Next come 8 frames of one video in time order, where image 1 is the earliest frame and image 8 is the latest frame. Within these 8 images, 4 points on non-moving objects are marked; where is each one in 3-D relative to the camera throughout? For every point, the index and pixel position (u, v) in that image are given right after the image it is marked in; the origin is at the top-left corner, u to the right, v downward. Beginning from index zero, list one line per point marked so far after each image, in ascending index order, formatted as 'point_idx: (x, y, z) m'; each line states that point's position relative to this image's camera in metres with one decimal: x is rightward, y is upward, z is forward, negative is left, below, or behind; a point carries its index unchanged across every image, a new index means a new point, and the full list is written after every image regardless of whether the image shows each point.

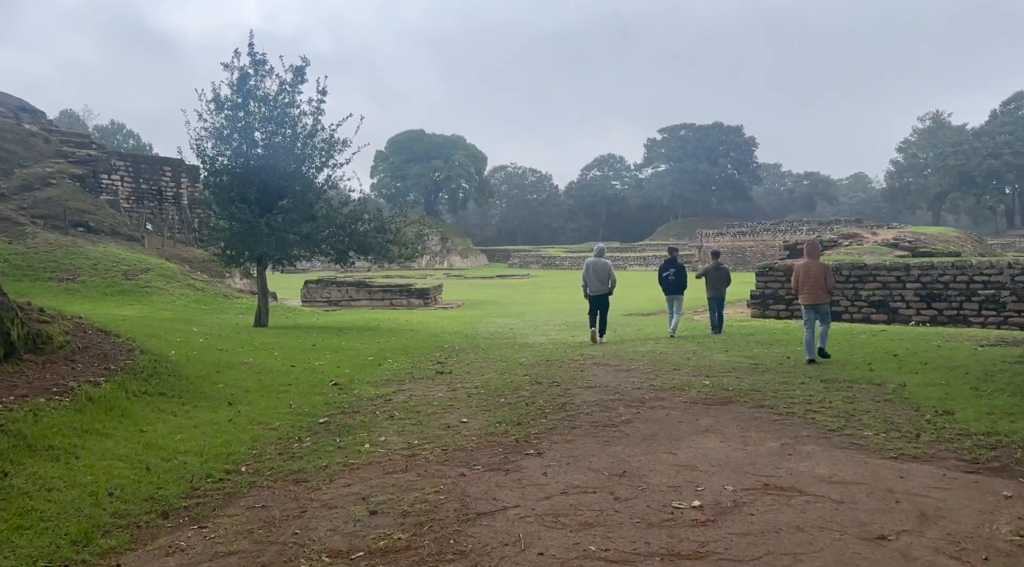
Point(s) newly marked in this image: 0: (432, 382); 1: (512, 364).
0: (-0.8, -1.0, +7.5) m
1: (0.0, -0.9, +8.6) m
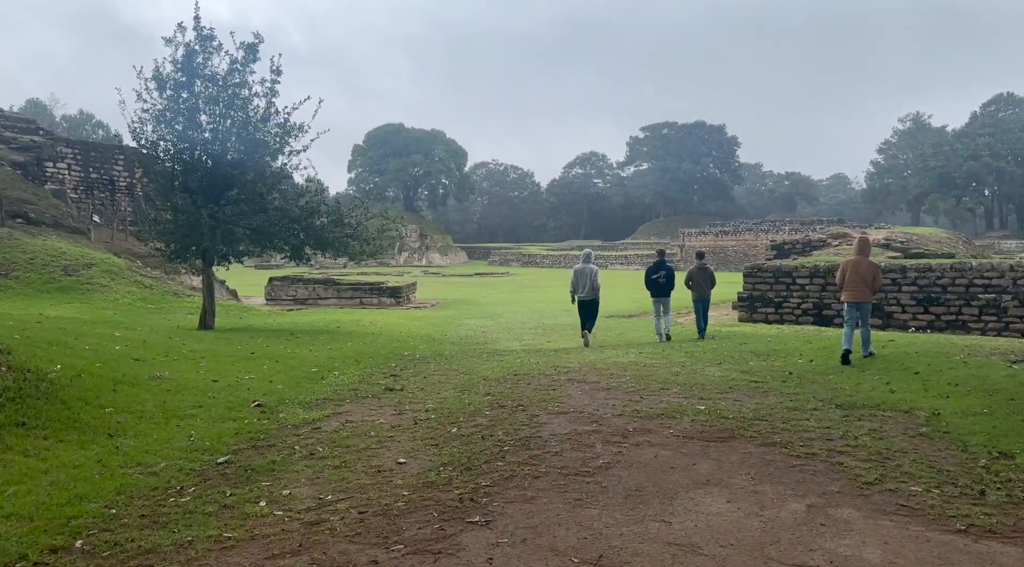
0: (-1.2, -1.0, +6.4) m
1: (-0.4, -0.9, +7.4) m
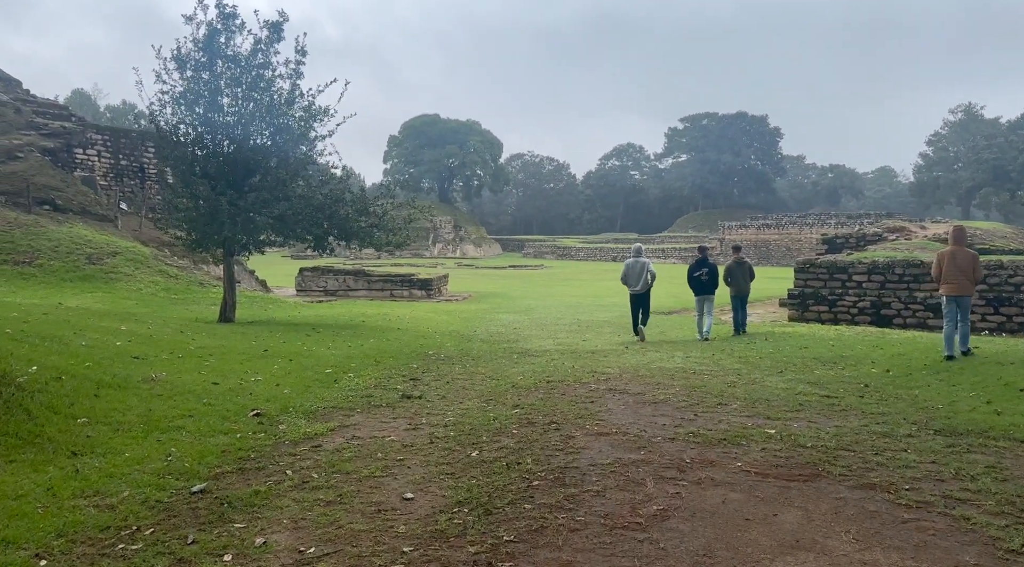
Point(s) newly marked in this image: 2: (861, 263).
0: (-0.9, -1.0, +5.6) m
1: (-0.1, -0.9, +6.6) m
2: (+5.3, +0.3, +11.7) m
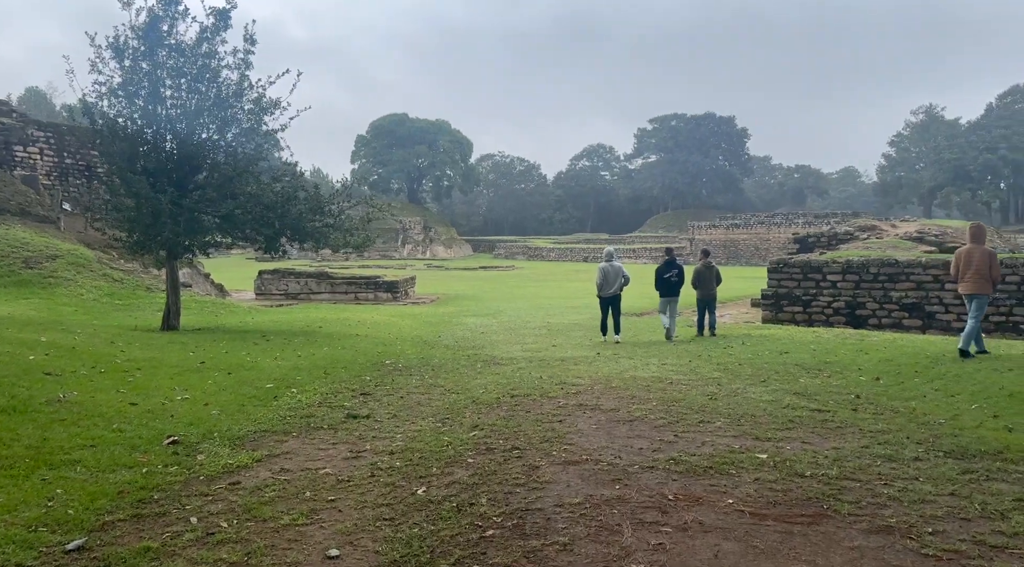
0: (-1.2, -1.0, +4.9) m
1: (-0.4, -0.9, +6.0) m
2: (+4.8, +0.3, +11.3) m
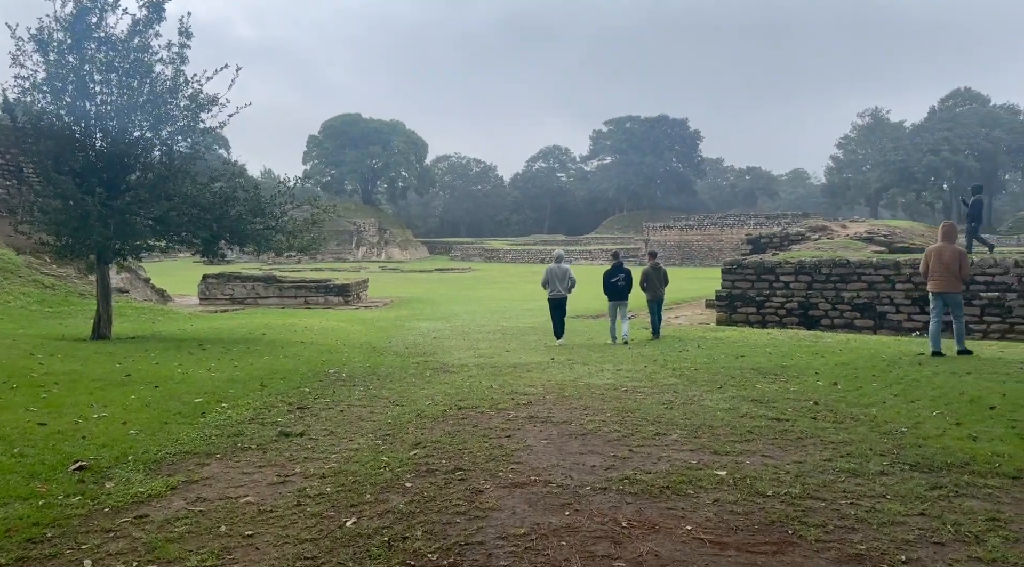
0: (-1.5, -1.1, +4.5) m
1: (-0.8, -1.0, +5.6) m
2: (+4.1, +0.3, +11.2) m
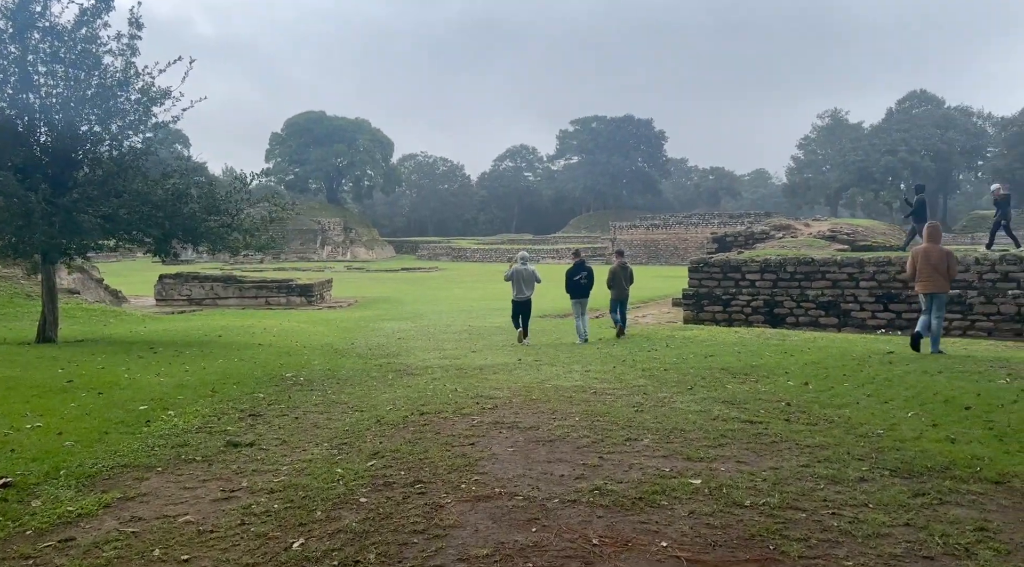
0: (-1.7, -1.1, +4.2) m
1: (-1.1, -1.0, +5.3) m
2: (+3.6, +0.3, +11.1) m
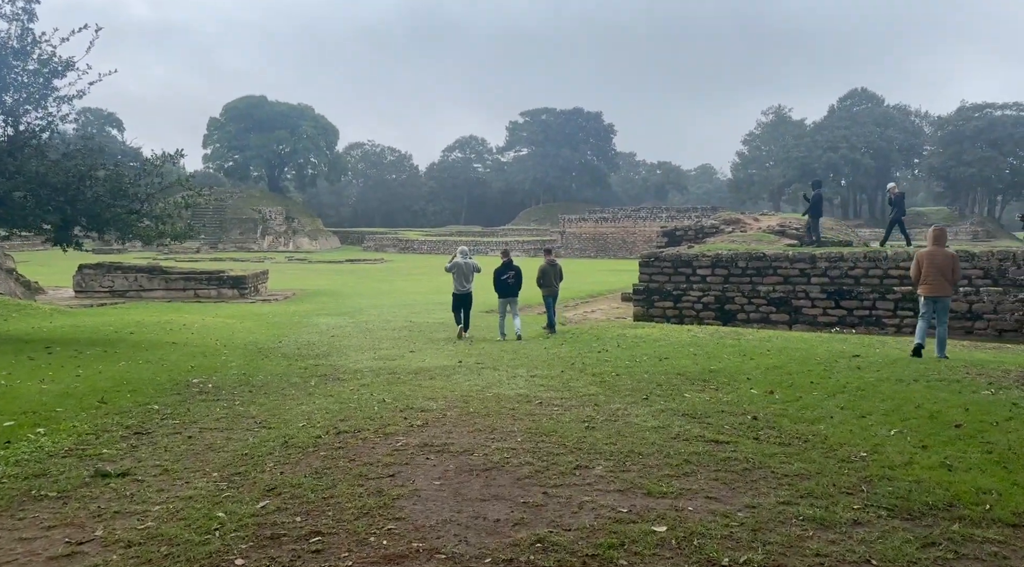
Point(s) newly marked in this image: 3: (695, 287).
0: (-2.1, -1.0, +3.4) m
1: (-1.5, -0.9, +4.5) m
2: (+2.8, +0.4, +10.6) m
3: (+2.7, -0.1, +10.7) m
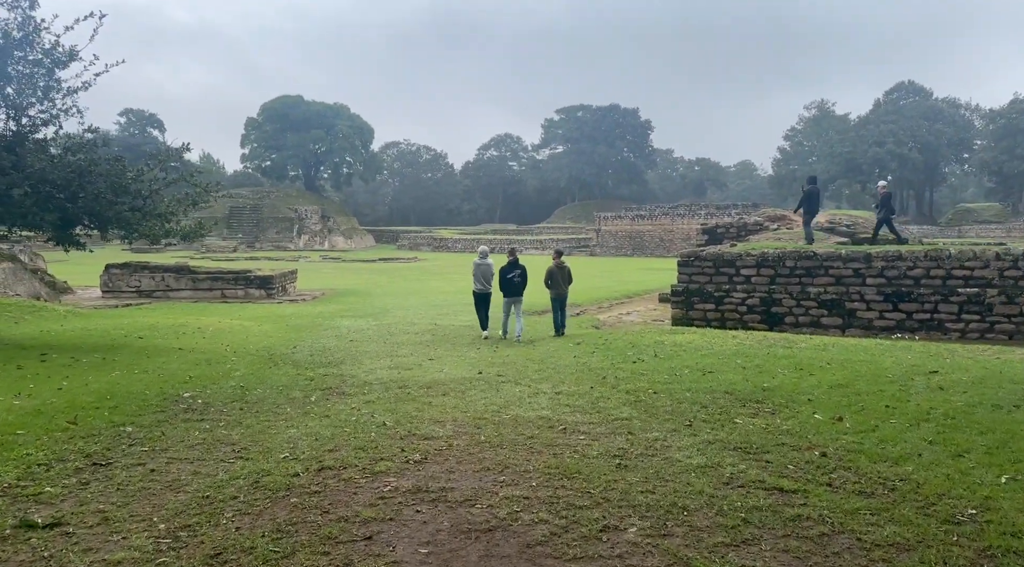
0: (-2.0, -1.1, +2.7) m
1: (-1.4, -1.0, +3.8) m
2: (+3.2, +0.4, +9.7) m
3: (+3.0, -0.1, +9.8) m
